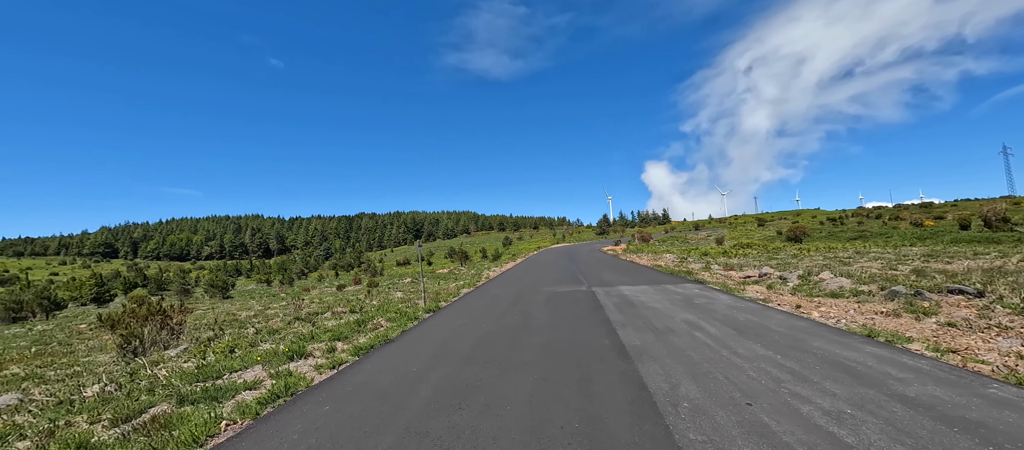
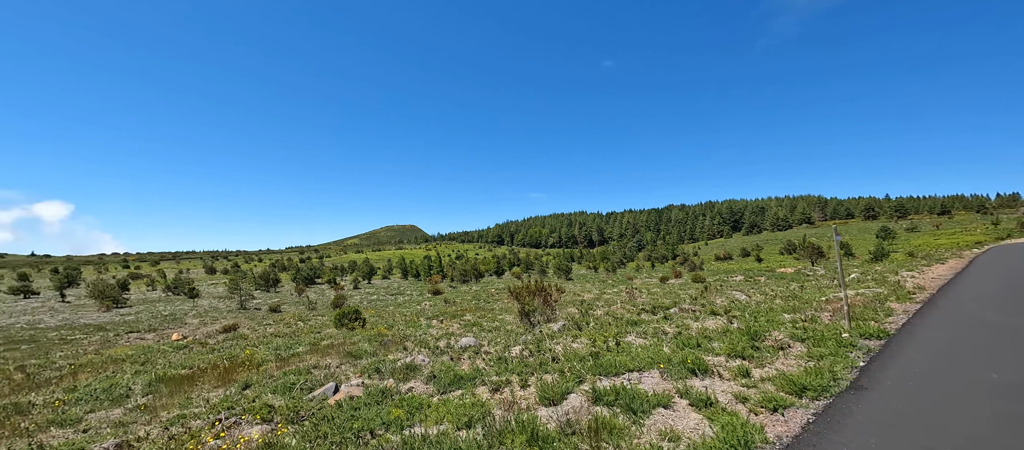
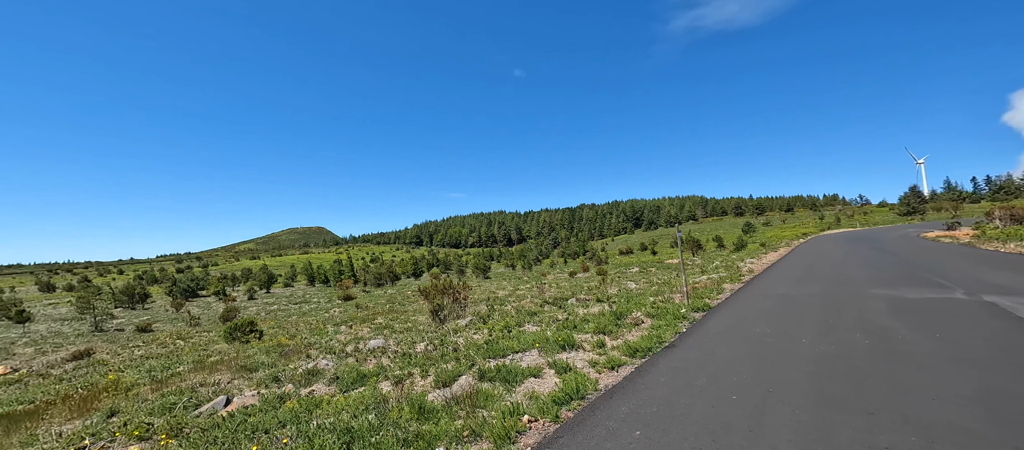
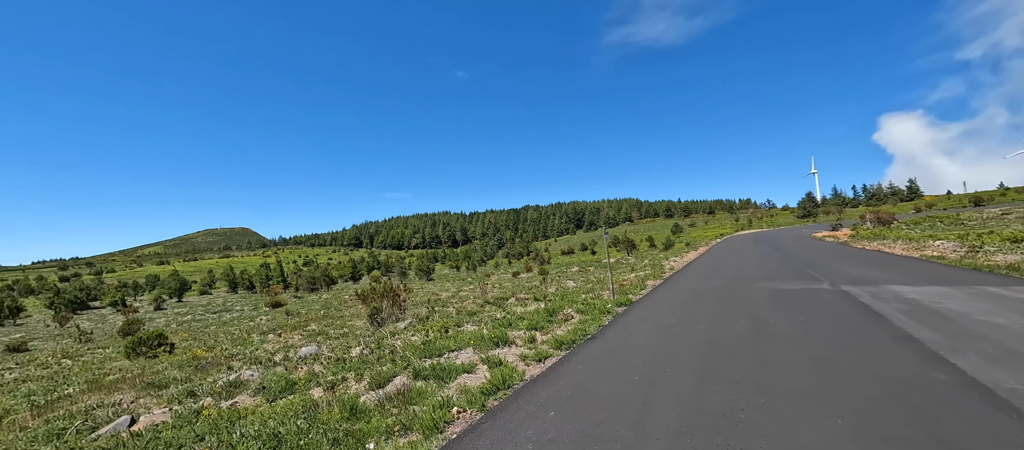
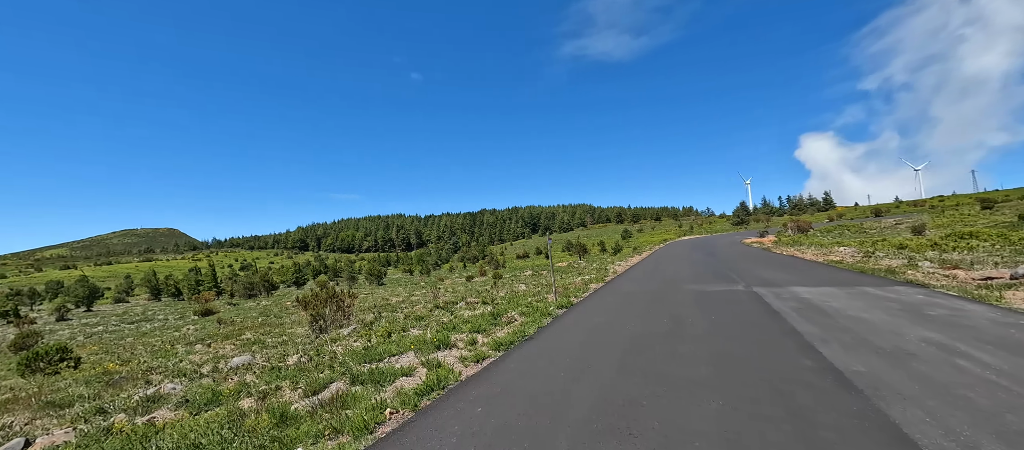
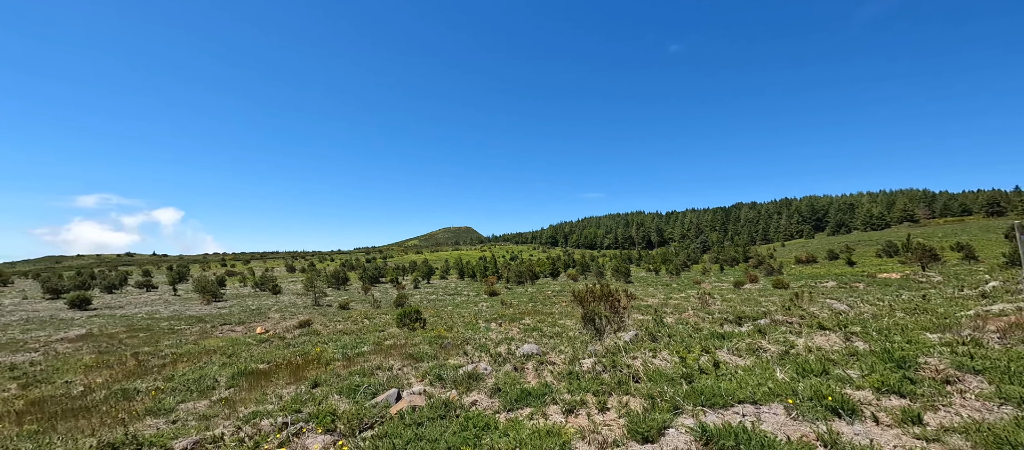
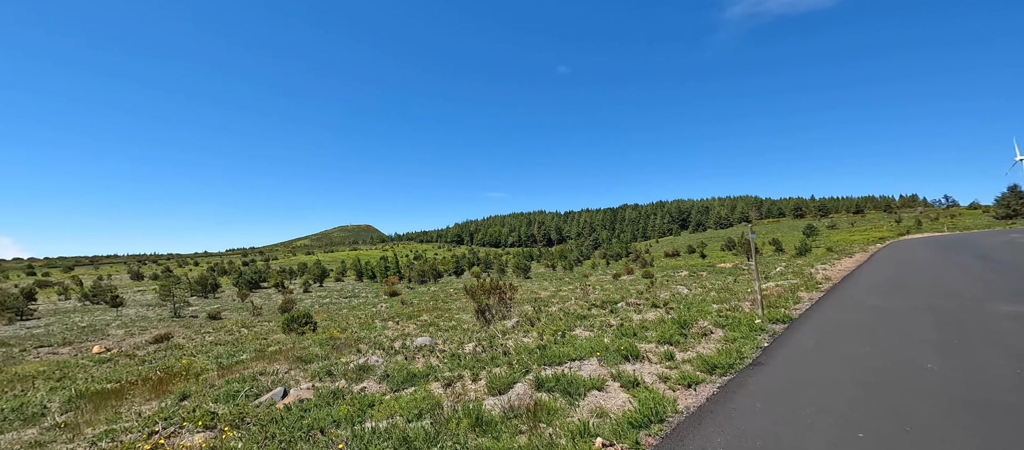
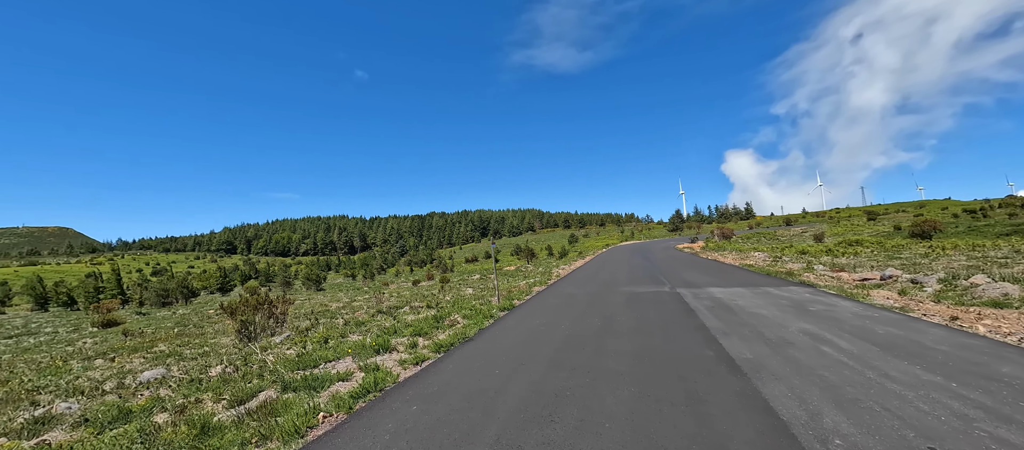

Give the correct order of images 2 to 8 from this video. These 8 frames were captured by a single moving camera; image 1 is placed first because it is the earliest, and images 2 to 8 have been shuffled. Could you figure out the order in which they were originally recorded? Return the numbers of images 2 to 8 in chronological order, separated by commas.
8, 5, 4, 3, 7, 2, 6
